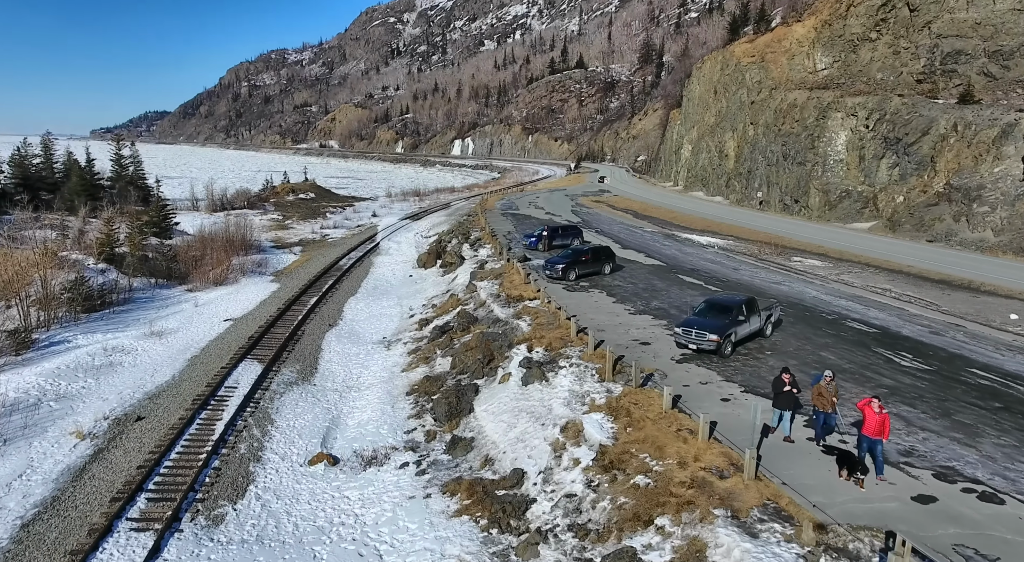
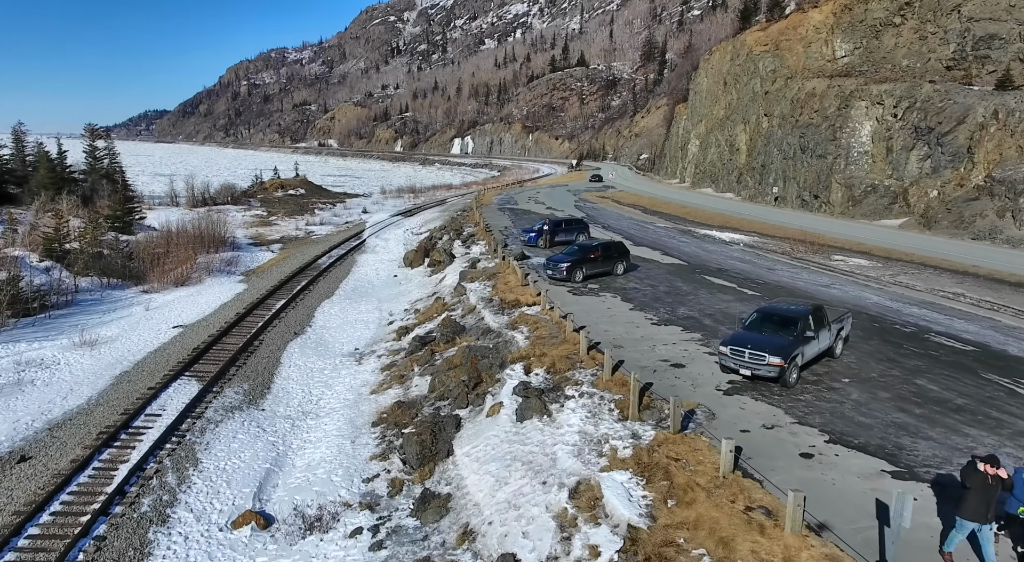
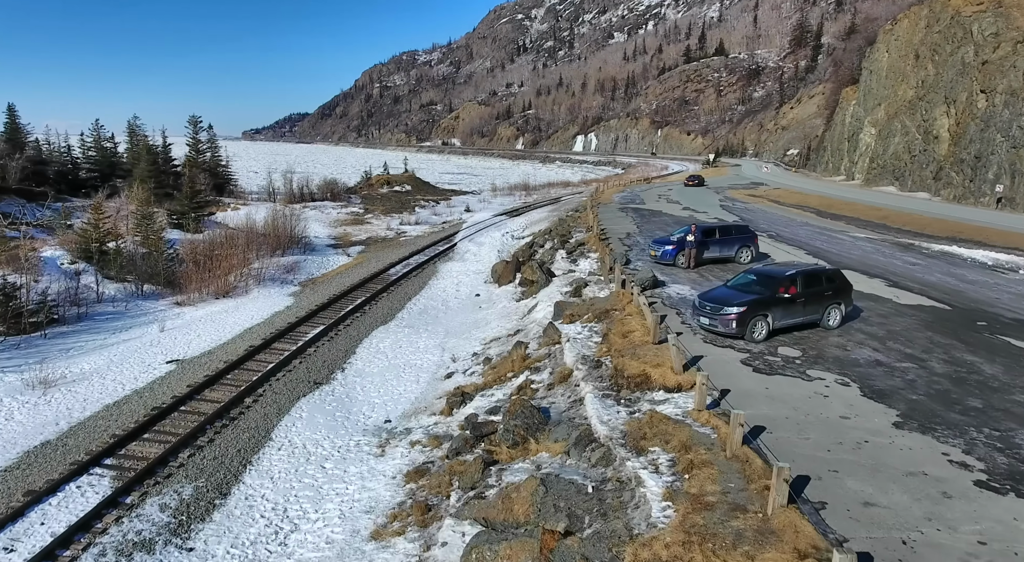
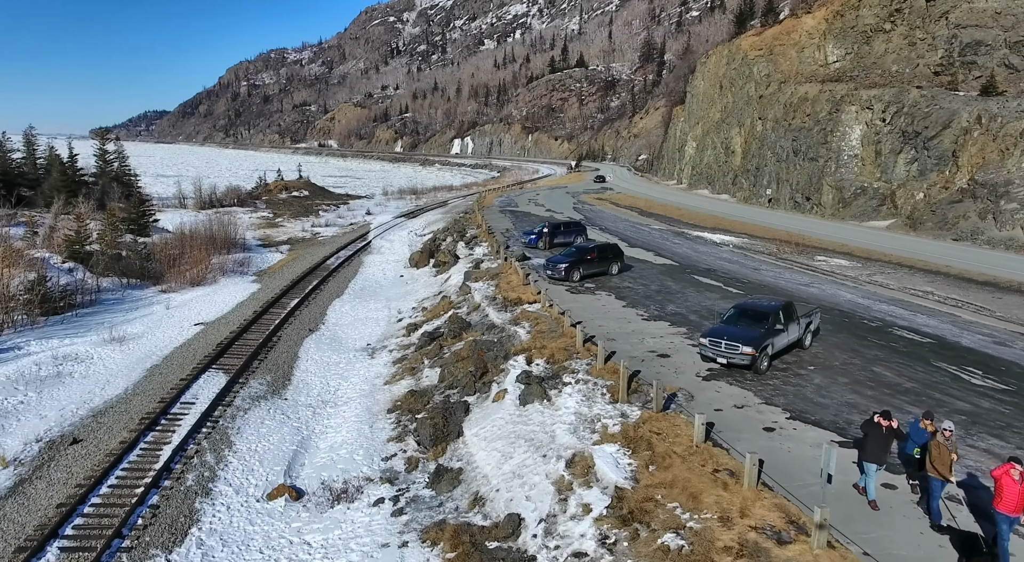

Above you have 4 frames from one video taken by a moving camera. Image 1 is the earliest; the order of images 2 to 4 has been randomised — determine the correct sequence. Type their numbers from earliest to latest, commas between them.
4, 2, 3
